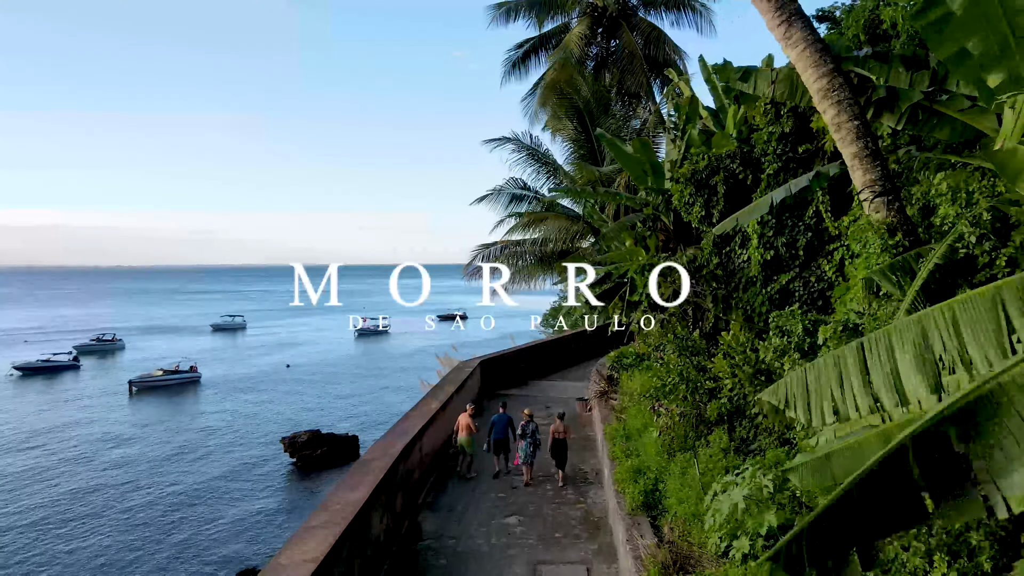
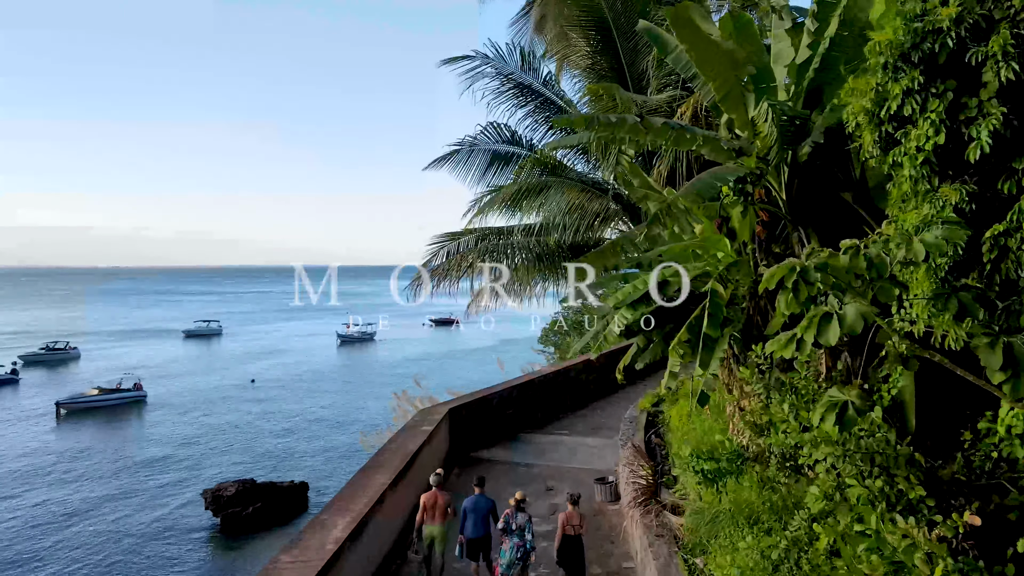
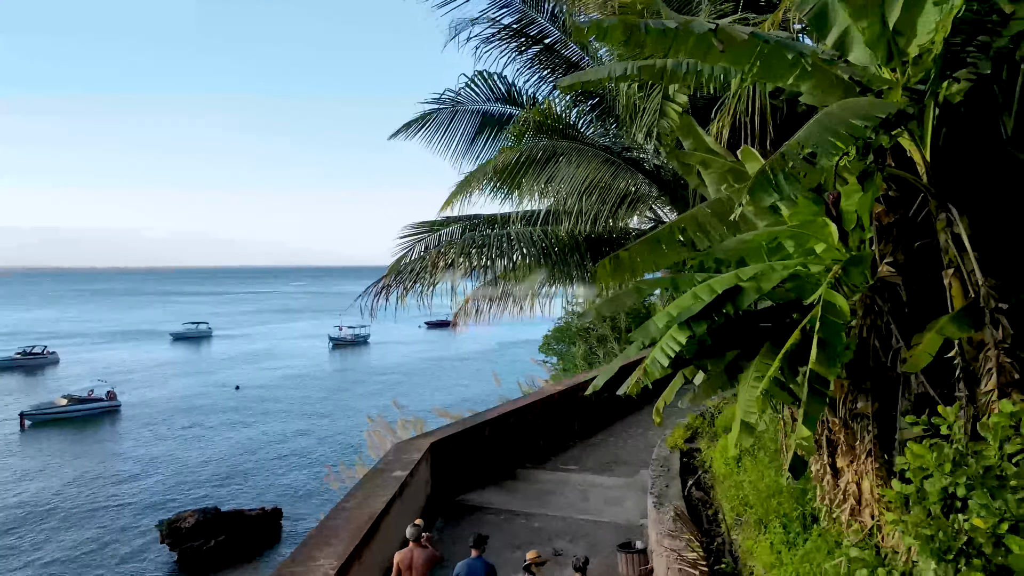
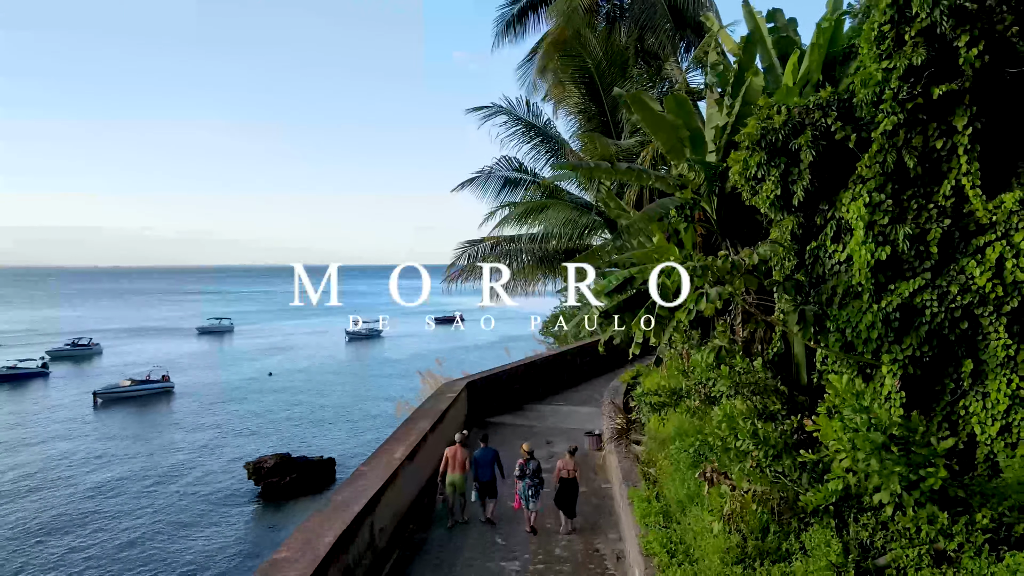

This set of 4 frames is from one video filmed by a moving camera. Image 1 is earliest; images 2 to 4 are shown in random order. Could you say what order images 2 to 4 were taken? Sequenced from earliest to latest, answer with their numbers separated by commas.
4, 2, 3
